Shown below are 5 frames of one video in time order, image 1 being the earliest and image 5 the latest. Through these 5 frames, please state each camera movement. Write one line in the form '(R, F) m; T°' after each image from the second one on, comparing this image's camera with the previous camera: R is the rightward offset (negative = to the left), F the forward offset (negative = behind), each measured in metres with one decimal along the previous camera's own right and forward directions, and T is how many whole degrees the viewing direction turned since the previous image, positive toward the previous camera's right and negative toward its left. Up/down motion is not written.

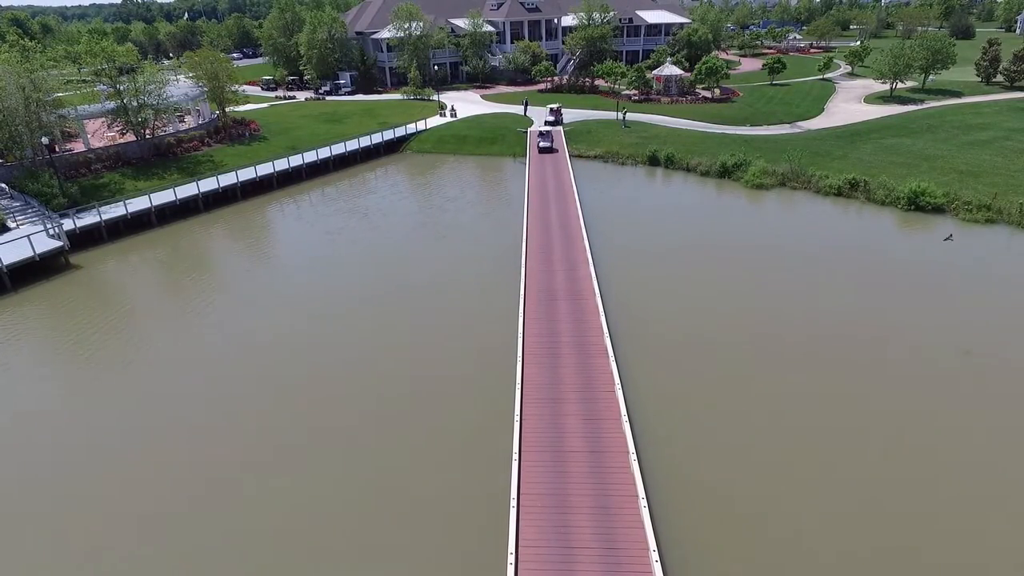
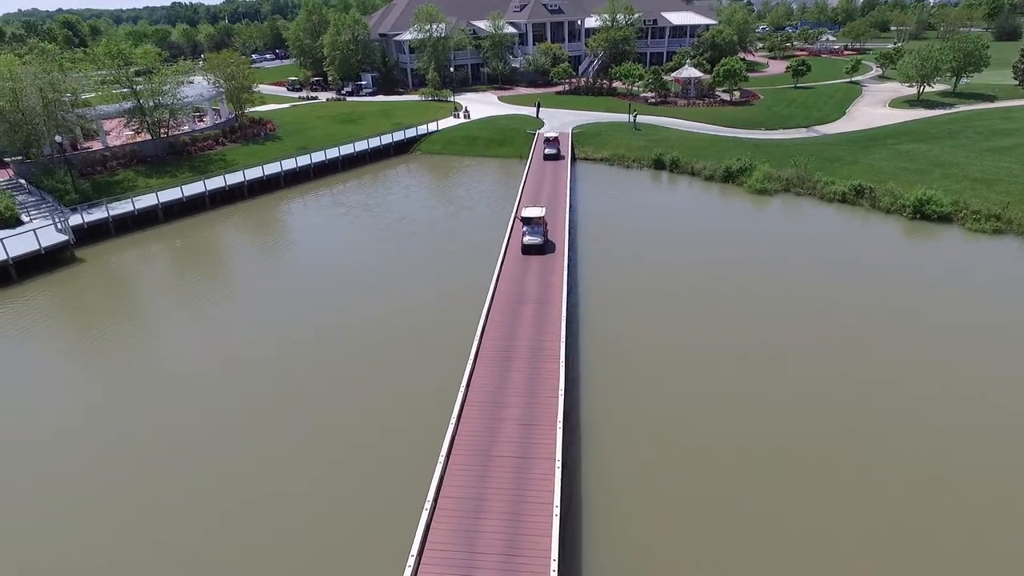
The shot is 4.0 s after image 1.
(+1.7, 0.0) m; -3°
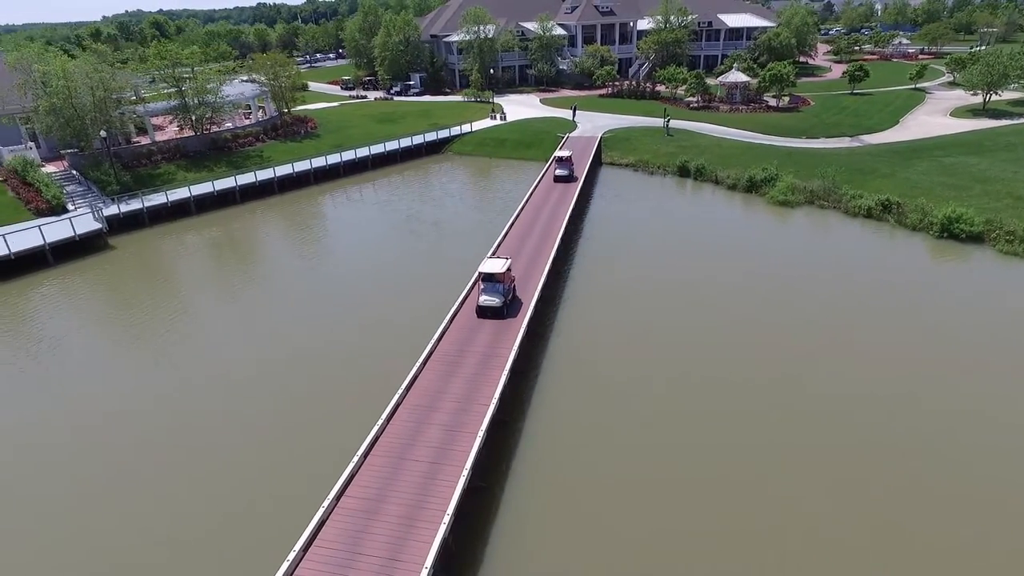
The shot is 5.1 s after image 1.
(+2.4, 0.0) m; -5°
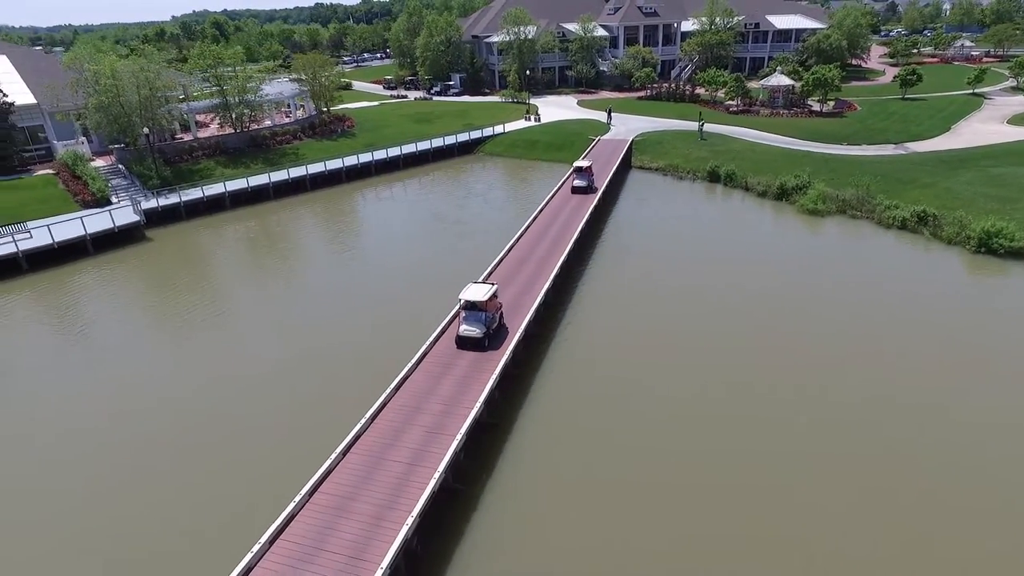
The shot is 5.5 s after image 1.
(+1.1, -0.1) m; -4°
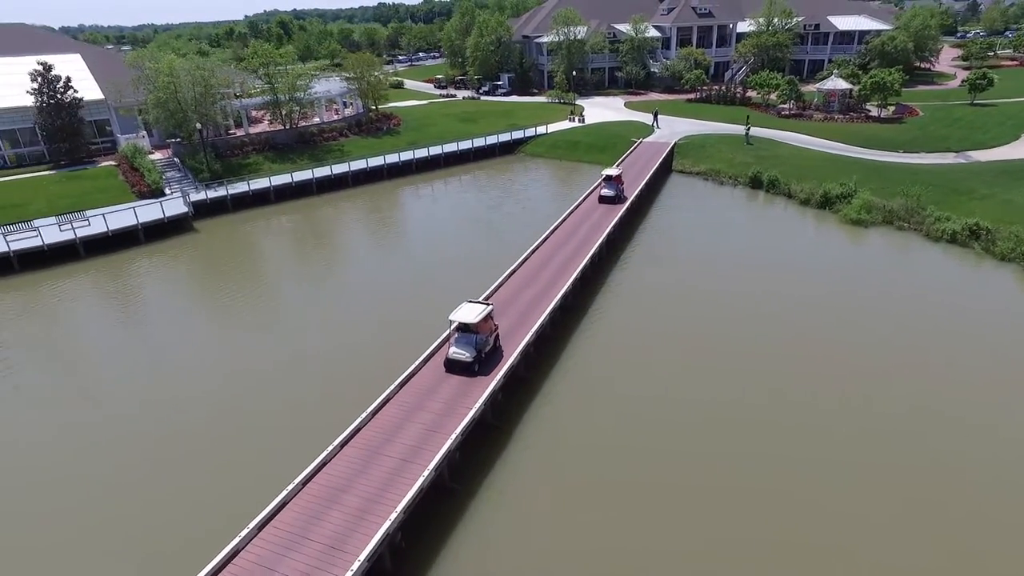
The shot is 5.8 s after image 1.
(+0.8, -0.2) m; -5°
